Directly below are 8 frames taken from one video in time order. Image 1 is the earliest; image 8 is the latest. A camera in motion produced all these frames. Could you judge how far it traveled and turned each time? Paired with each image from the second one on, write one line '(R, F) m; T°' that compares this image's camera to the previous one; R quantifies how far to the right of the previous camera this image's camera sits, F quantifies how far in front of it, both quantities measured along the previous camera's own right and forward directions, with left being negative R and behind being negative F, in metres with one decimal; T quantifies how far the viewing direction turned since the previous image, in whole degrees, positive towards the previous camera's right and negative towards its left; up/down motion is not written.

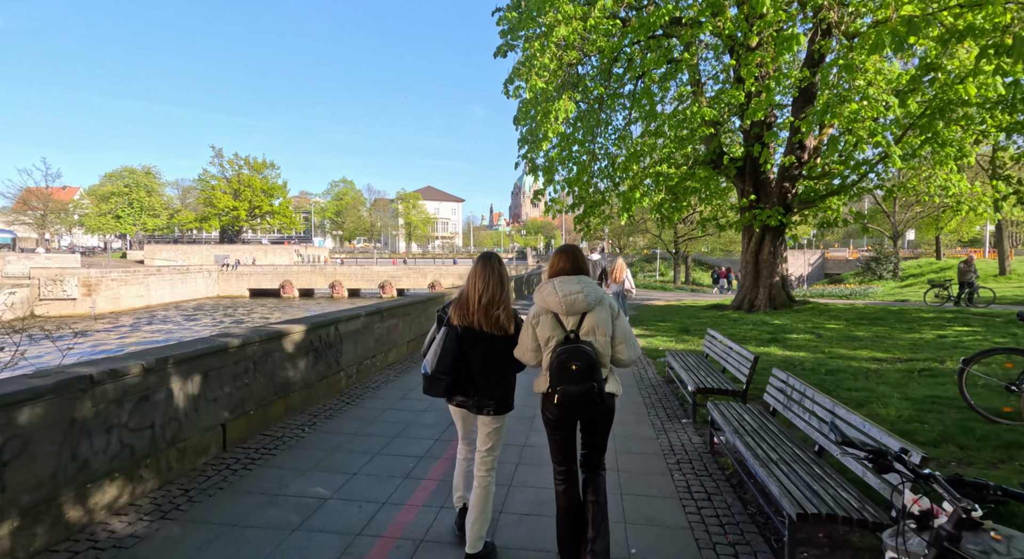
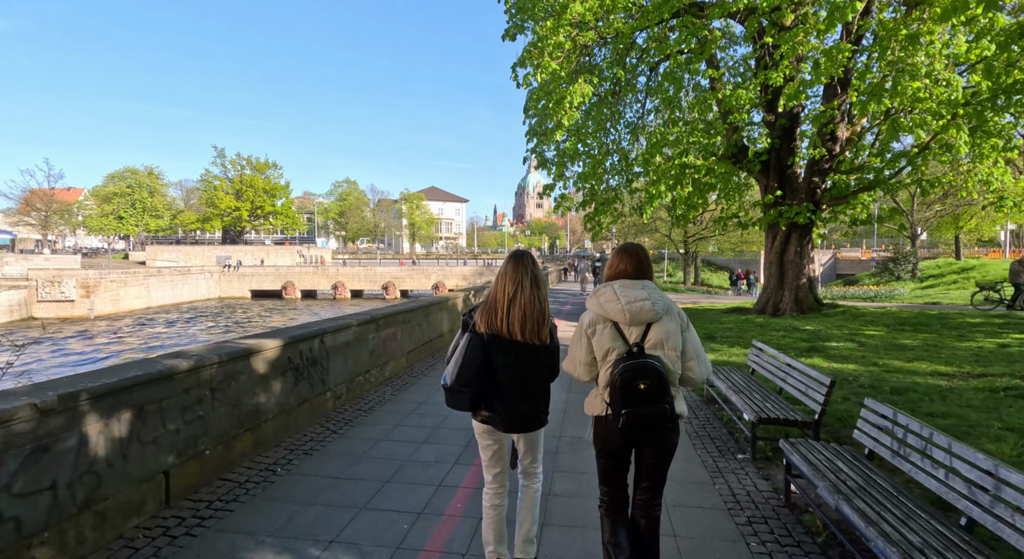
(-0.1, +0.8) m; 0°
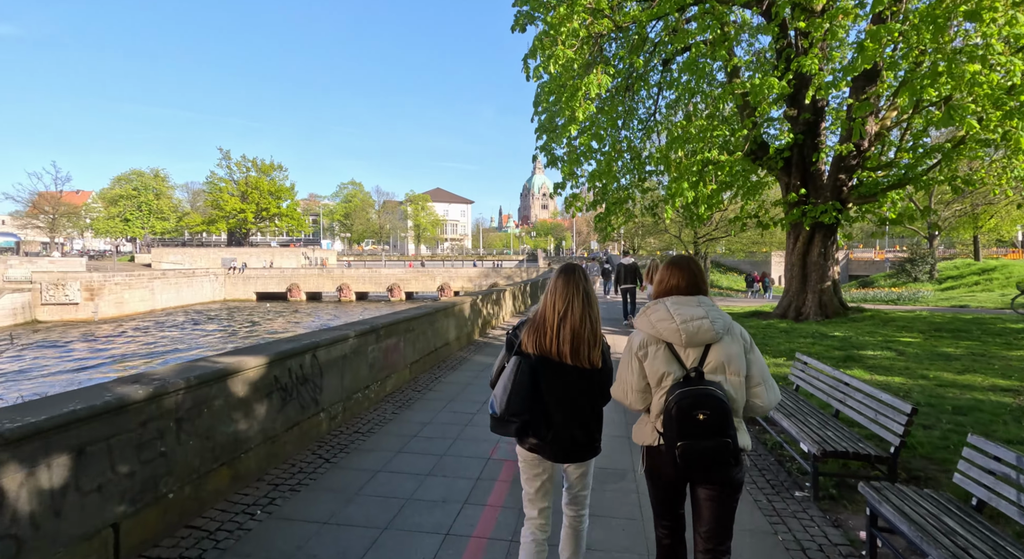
(-0.1, +0.6) m; -1°
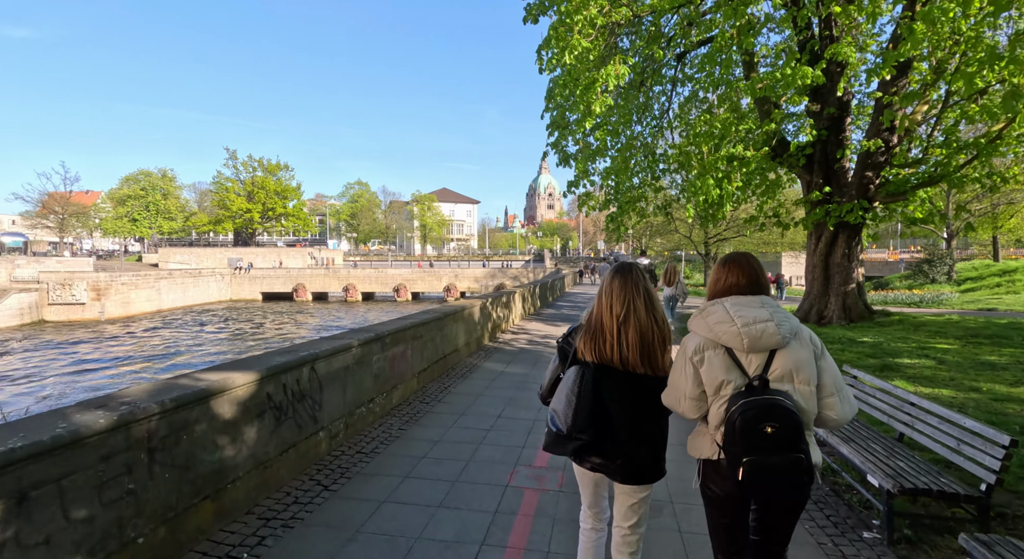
(-0.1, +0.4) m; -1°
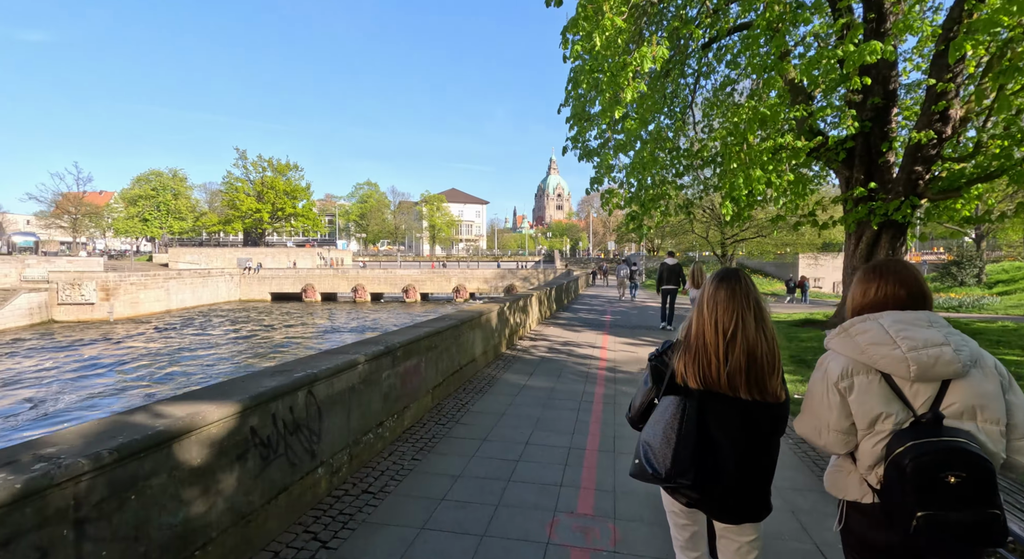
(-0.2, +0.7) m; -1°
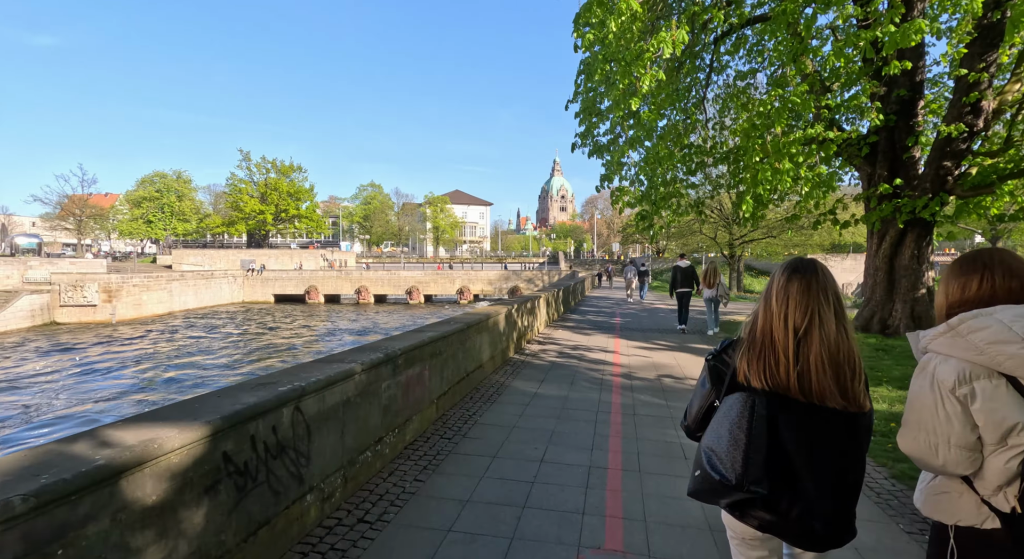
(-0.1, +0.4) m; 0°
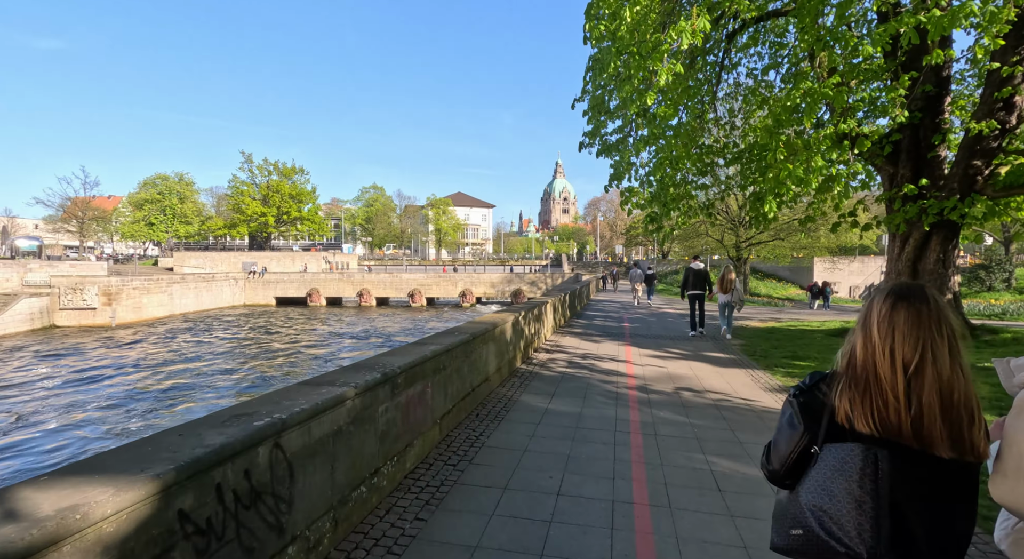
(-0.1, +0.4) m; 0°
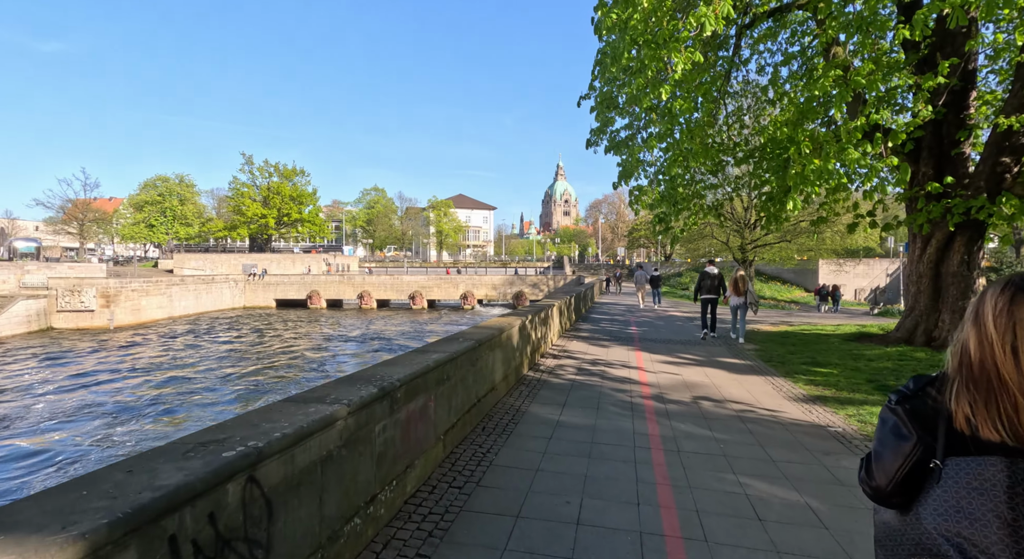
(-0.1, +0.4) m; 0°
